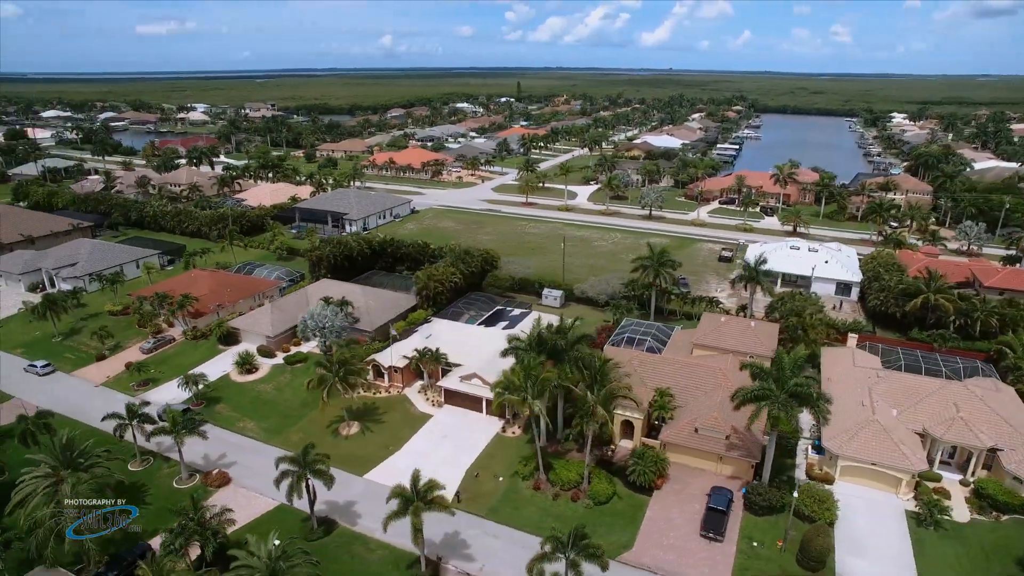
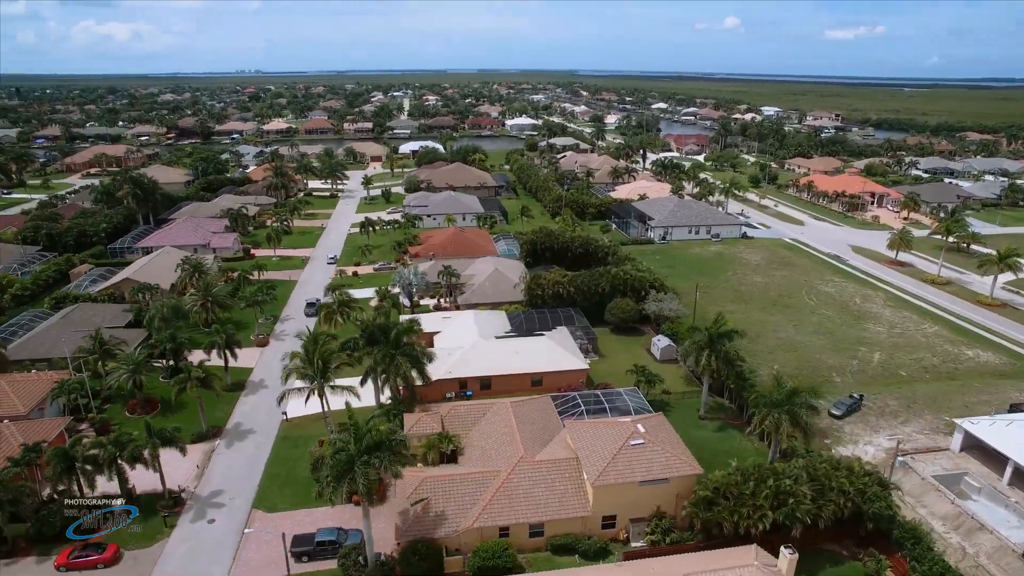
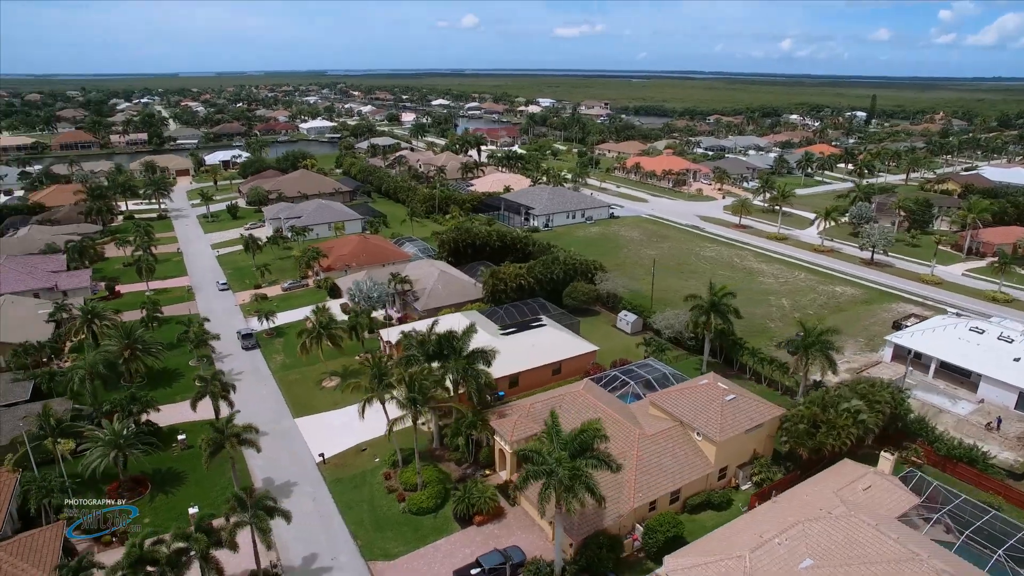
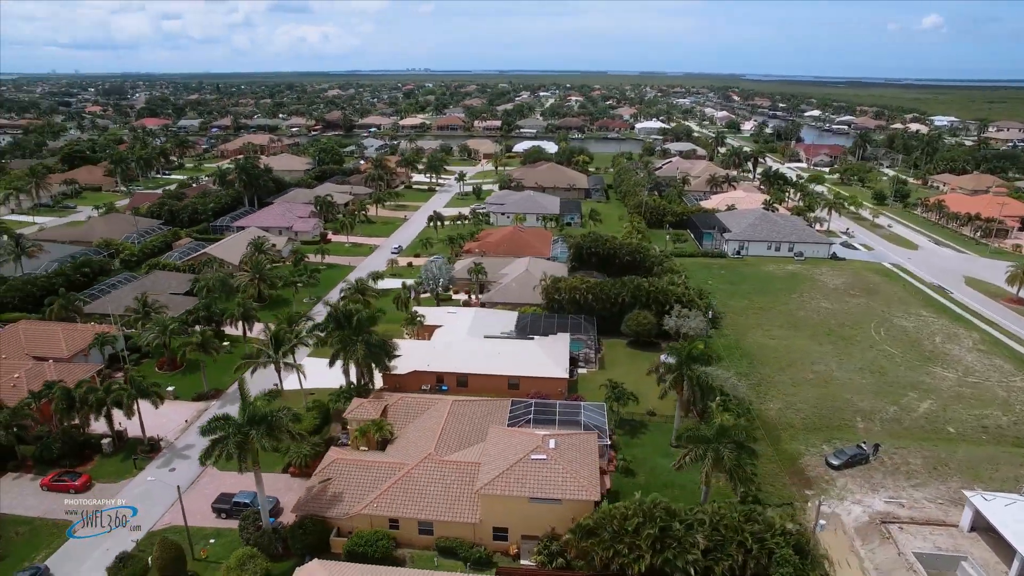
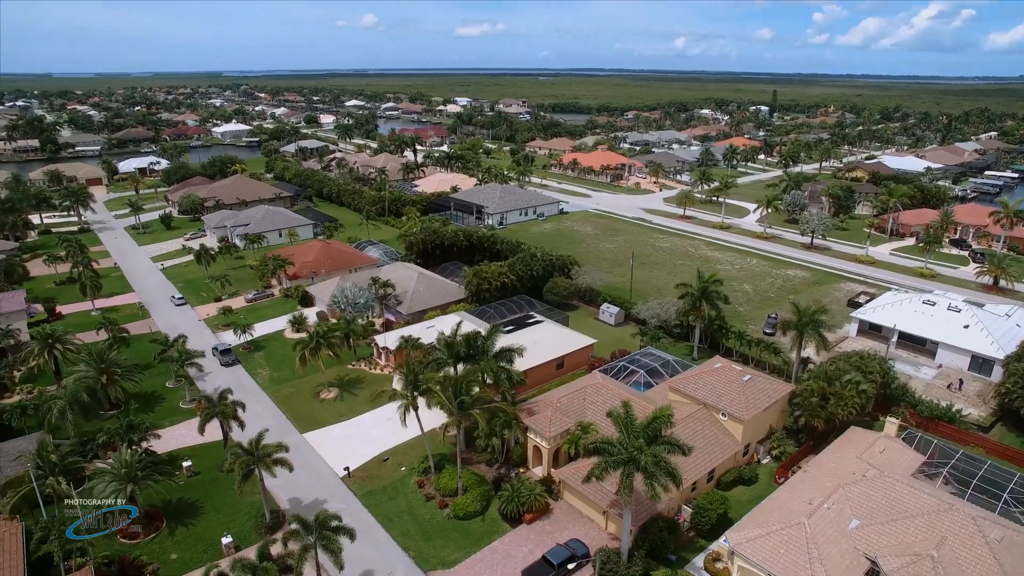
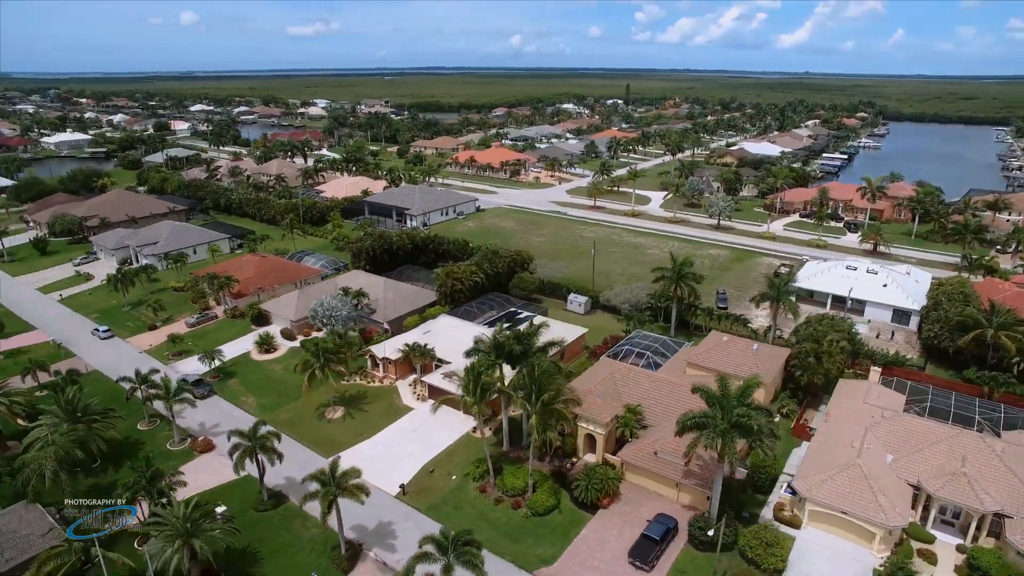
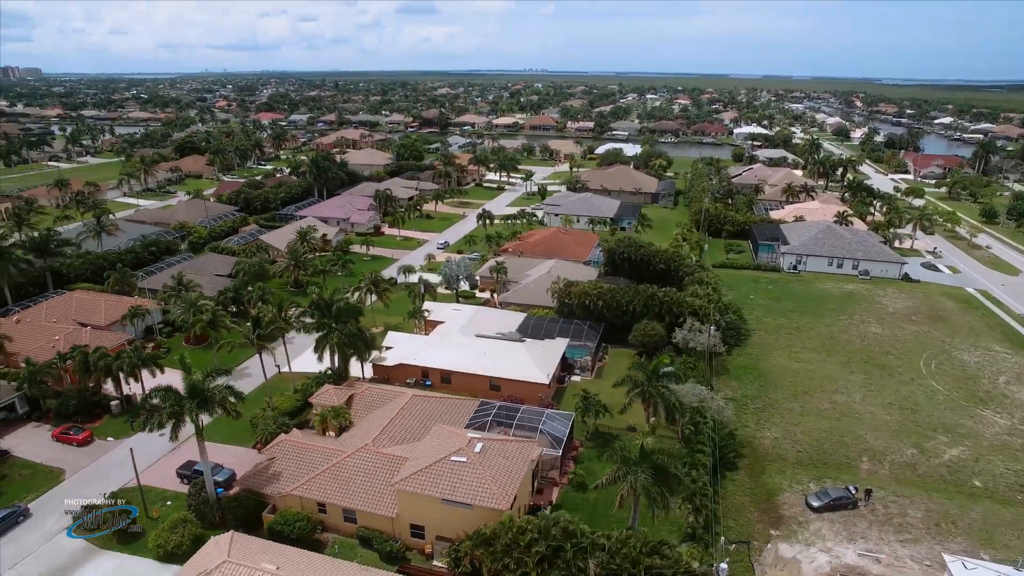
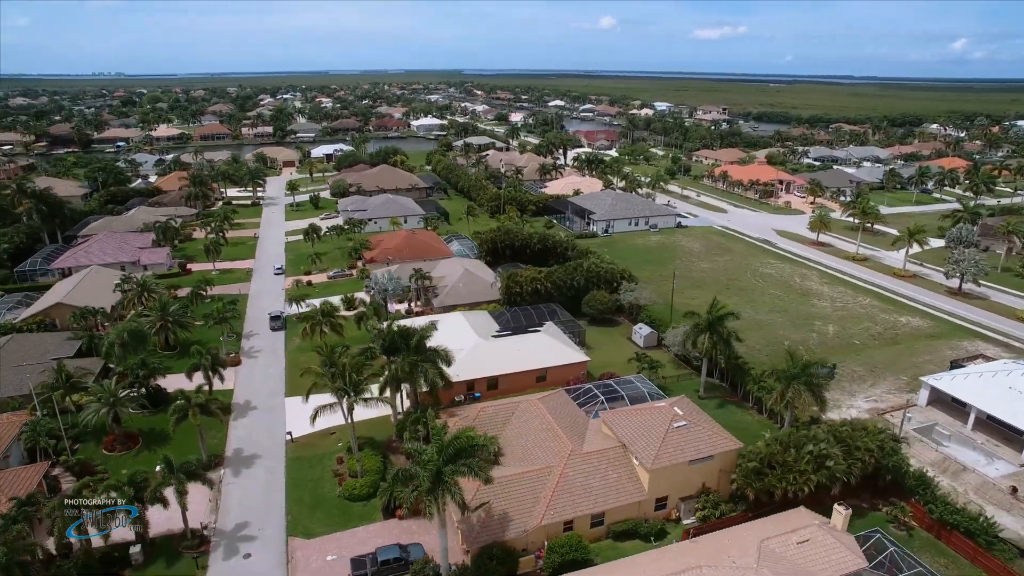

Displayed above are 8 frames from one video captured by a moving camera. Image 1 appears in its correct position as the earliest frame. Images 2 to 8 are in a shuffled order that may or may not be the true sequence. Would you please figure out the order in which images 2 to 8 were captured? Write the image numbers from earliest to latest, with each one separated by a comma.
6, 5, 3, 8, 2, 4, 7
